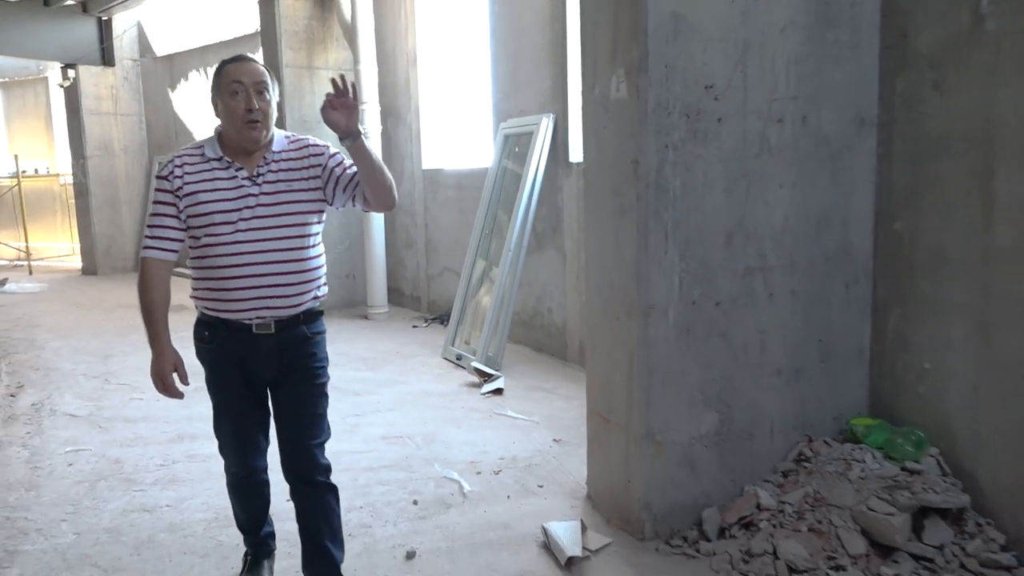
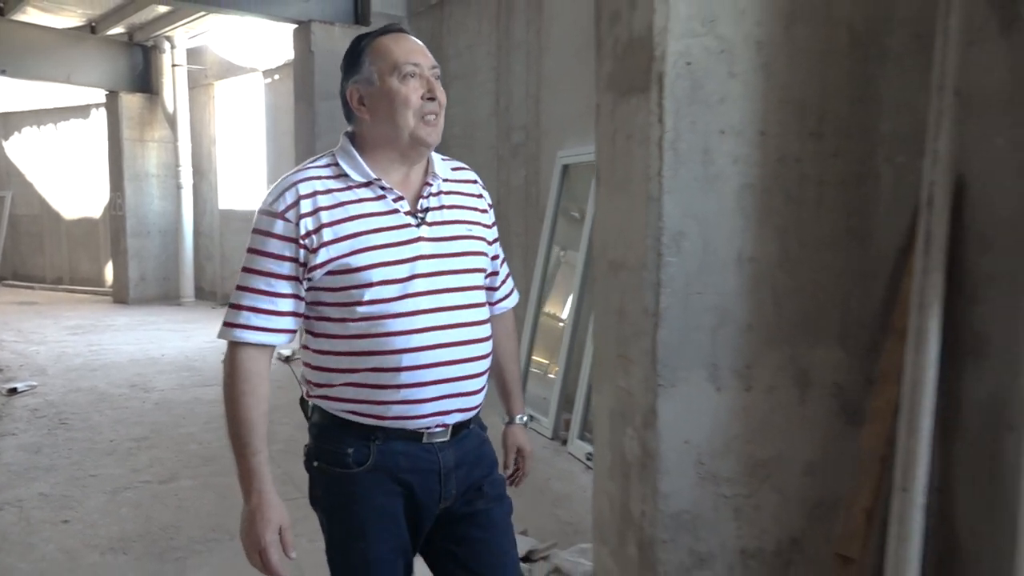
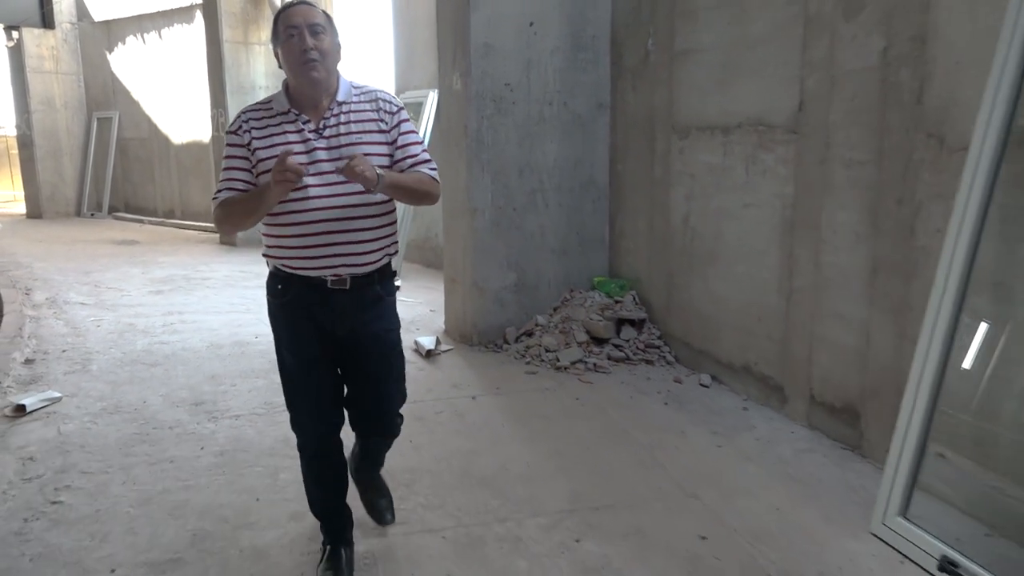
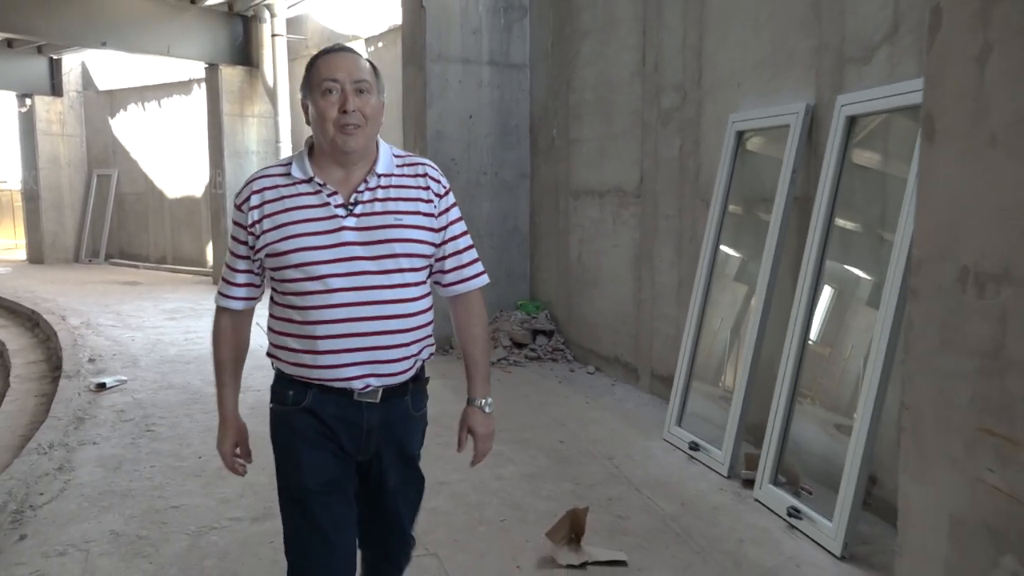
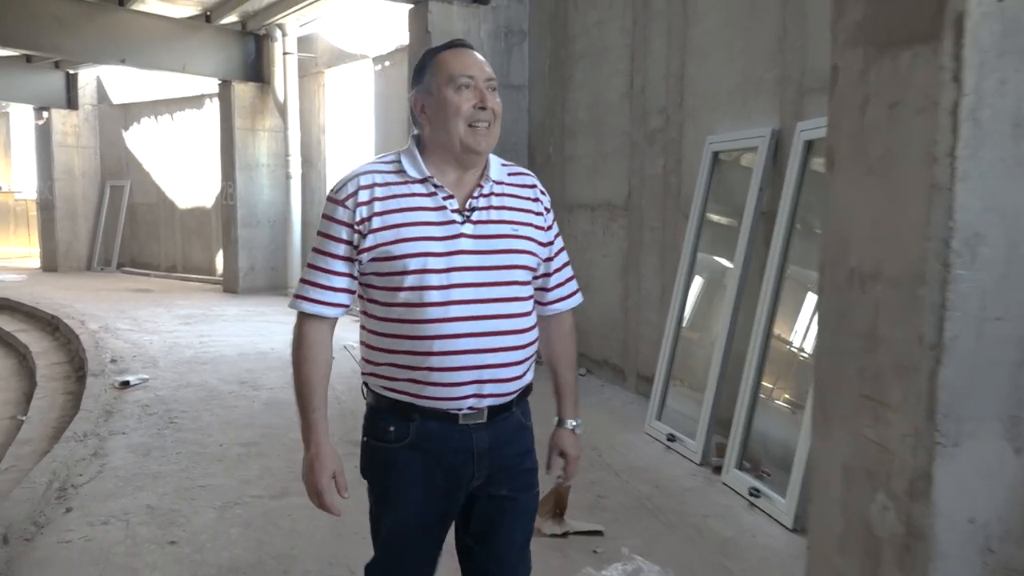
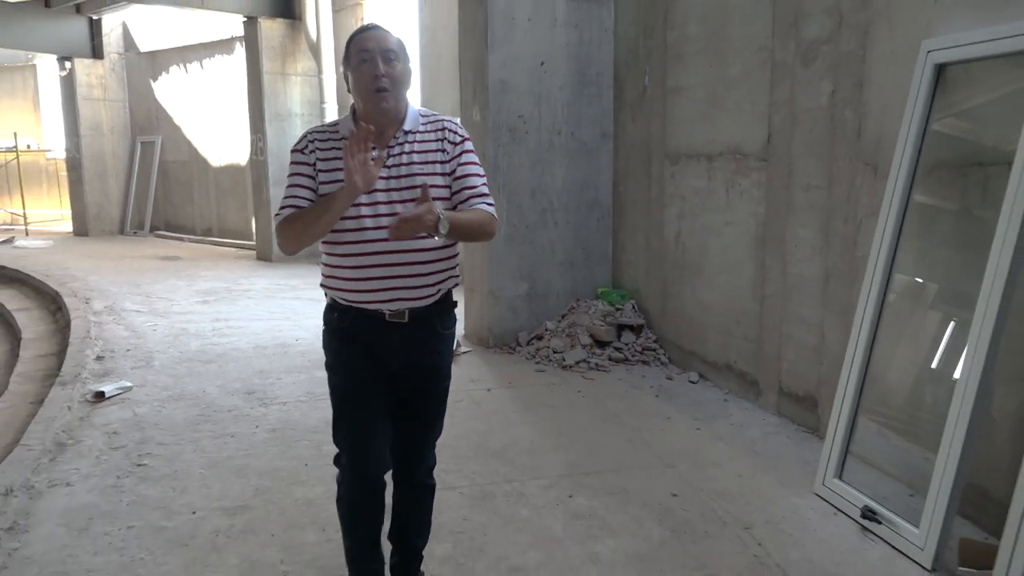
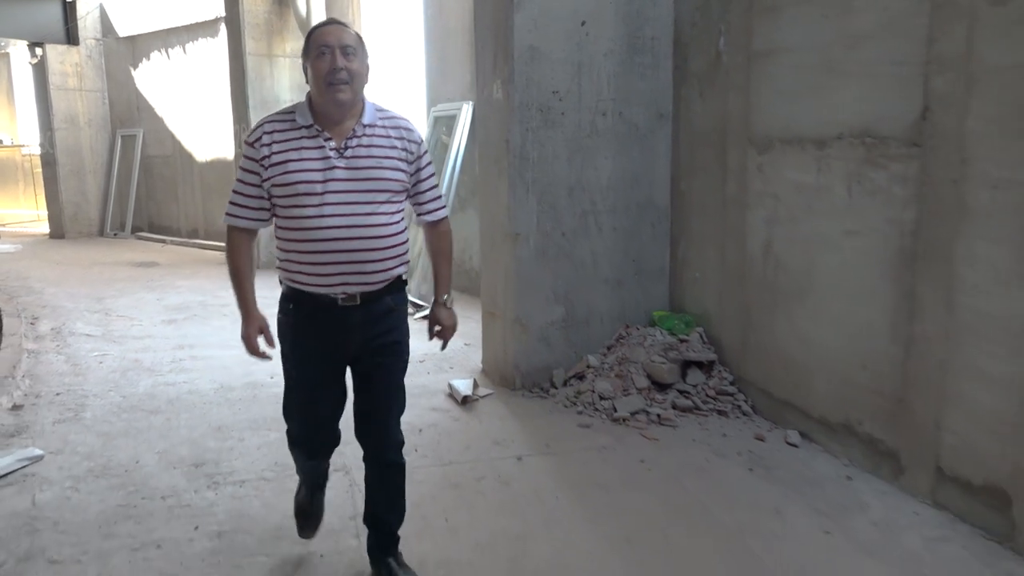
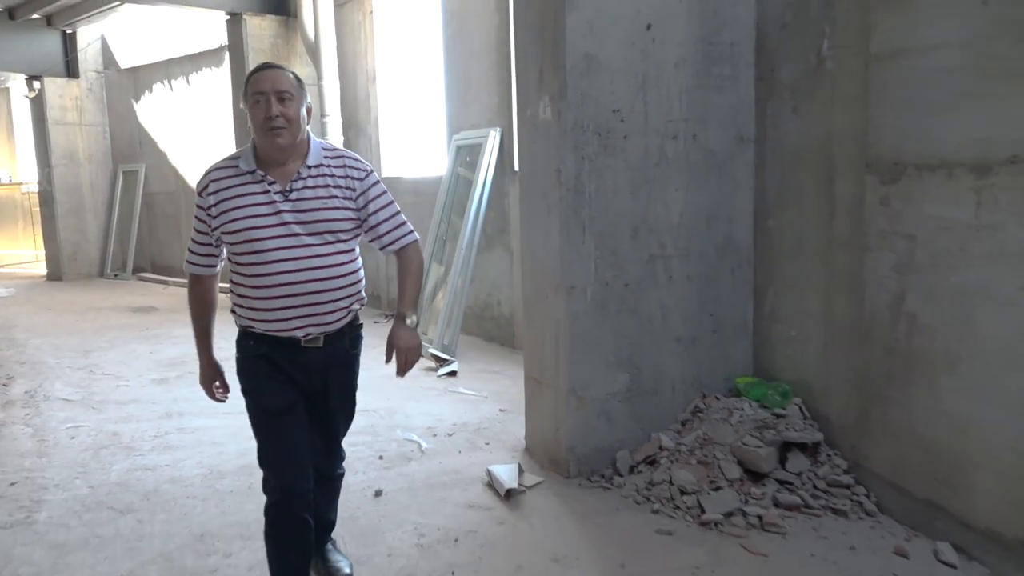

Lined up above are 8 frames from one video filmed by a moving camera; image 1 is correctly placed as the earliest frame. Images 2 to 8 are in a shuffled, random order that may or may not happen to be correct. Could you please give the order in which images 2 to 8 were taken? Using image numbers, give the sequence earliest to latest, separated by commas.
8, 7, 3, 6, 4, 5, 2
